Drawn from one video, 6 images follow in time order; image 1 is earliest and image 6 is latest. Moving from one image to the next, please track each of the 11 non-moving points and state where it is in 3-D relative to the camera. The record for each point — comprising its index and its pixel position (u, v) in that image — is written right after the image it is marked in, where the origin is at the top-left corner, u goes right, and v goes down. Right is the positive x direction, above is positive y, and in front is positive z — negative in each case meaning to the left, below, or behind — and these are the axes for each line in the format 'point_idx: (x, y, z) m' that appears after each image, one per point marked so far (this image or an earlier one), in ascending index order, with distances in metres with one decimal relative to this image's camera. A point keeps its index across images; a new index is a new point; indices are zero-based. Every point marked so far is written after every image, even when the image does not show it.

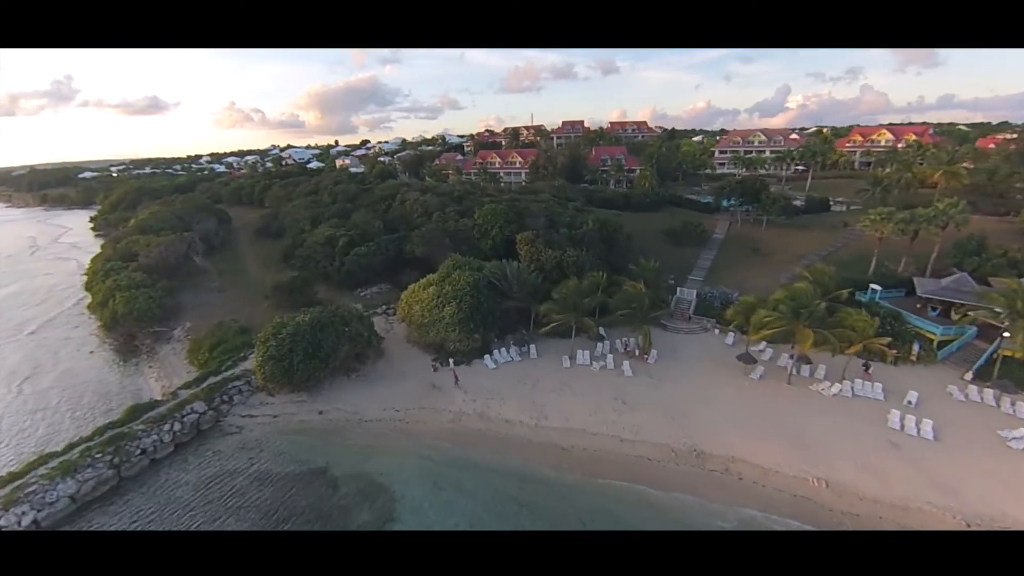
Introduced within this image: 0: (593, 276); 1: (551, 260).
0: (+3.8, +0.5, +18.2) m
1: (+2.0, +1.3, +19.5) m
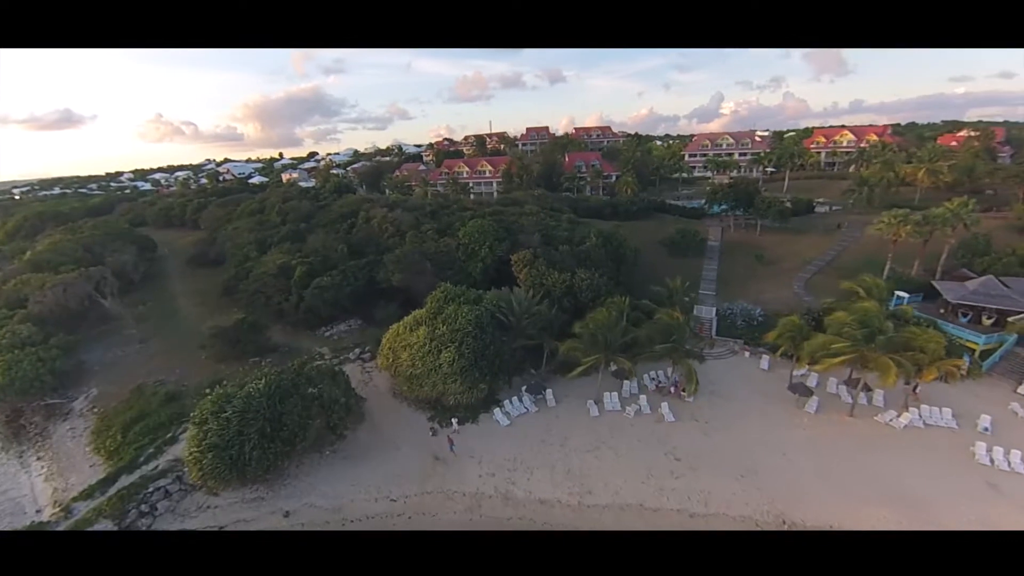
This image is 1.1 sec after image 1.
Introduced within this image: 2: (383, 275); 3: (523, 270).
0: (+4.1, -0.5, +15.5) m
1: (+2.0, +0.1, +16.6) m
2: (-6.4, +0.7, +19.9) m
3: (+0.5, +0.6, +17.9) m
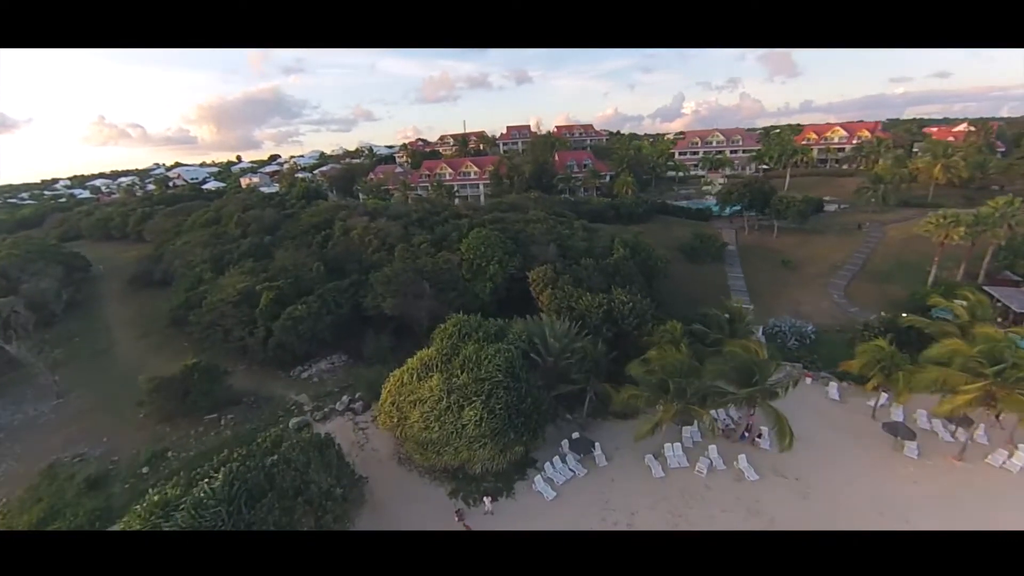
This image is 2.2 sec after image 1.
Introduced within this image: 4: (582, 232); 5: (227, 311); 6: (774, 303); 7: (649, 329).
0: (+5.0, -1.3, +12.8) m
1: (+2.9, -0.7, +13.8) m
2: (-5.8, -0.5, +16.5) m
3: (+1.3, -0.3, +15.0) m
4: (+3.5, +2.8, +19.9) m
5: (-12.0, -1.0, +17.0) m
6: (+12.7, -0.7, +19.5) m
7: (+4.6, -1.4, +13.4) m
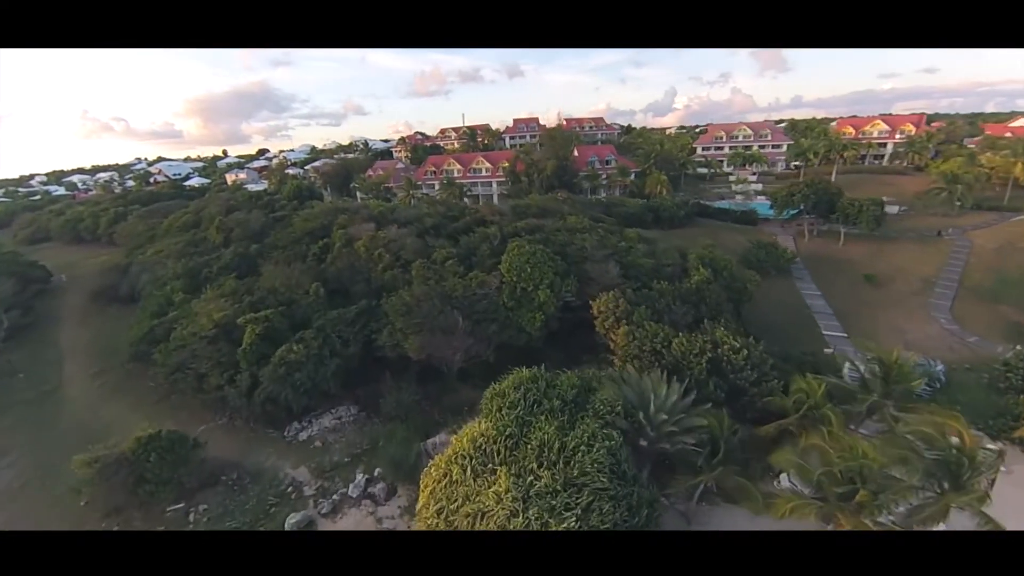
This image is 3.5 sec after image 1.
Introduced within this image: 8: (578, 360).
0: (+6.9, -2.4, +9.4) m
1: (+4.7, -1.8, +10.3) m
2: (-4.0, -1.5, +12.9) m
3: (+3.1, -1.3, +11.5) m
4: (+5.2, +1.8, +16.4) m
5: (-10.2, -2.1, +13.3) m
6: (+14.4, -1.6, +16.2) m
7: (+6.5, -2.4, +10.0) m
8: (+2.1, -2.3, +13.4) m
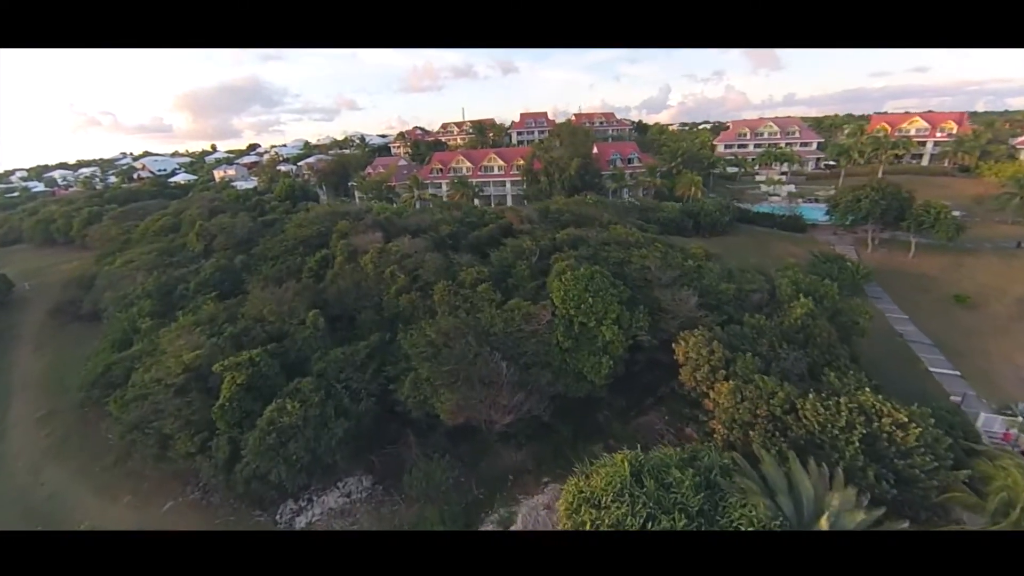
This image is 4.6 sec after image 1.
0: (+8.4, -3.3, +6.6) m
1: (+6.2, -2.7, +7.5) m
2: (-2.5, -2.4, +9.9) m
3: (+4.6, -2.2, +8.7) m
4: (+6.6, +0.9, +13.6) m
5: (-8.8, -3.0, +10.3) m
6: (+15.8, -2.5, +13.6) m
7: (+8.0, -3.4, +7.3) m
8: (+3.6, -3.2, +10.6) m
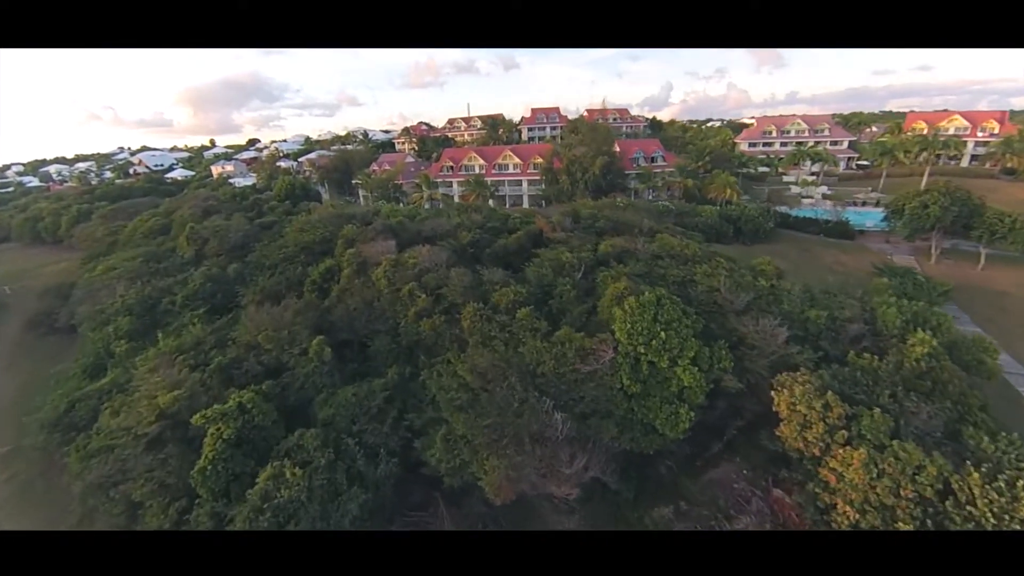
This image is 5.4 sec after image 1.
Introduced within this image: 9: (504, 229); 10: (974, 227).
0: (+9.5, -4.0, +4.6) m
1: (+7.3, -3.4, +5.5) m
2: (-1.4, -3.1, +7.9) m
3: (+5.7, -2.9, +6.7) m
4: (+7.7, +0.3, +11.6) m
5: (-7.7, -3.6, +8.3) m
6: (+16.9, -3.2, +11.6) m
7: (+9.1, -4.1, +5.3) m
8: (+4.7, -3.9, +8.6) m
9: (-0.2, +2.3, +15.9) m
10: (+20.4, +2.8, +17.7) m
